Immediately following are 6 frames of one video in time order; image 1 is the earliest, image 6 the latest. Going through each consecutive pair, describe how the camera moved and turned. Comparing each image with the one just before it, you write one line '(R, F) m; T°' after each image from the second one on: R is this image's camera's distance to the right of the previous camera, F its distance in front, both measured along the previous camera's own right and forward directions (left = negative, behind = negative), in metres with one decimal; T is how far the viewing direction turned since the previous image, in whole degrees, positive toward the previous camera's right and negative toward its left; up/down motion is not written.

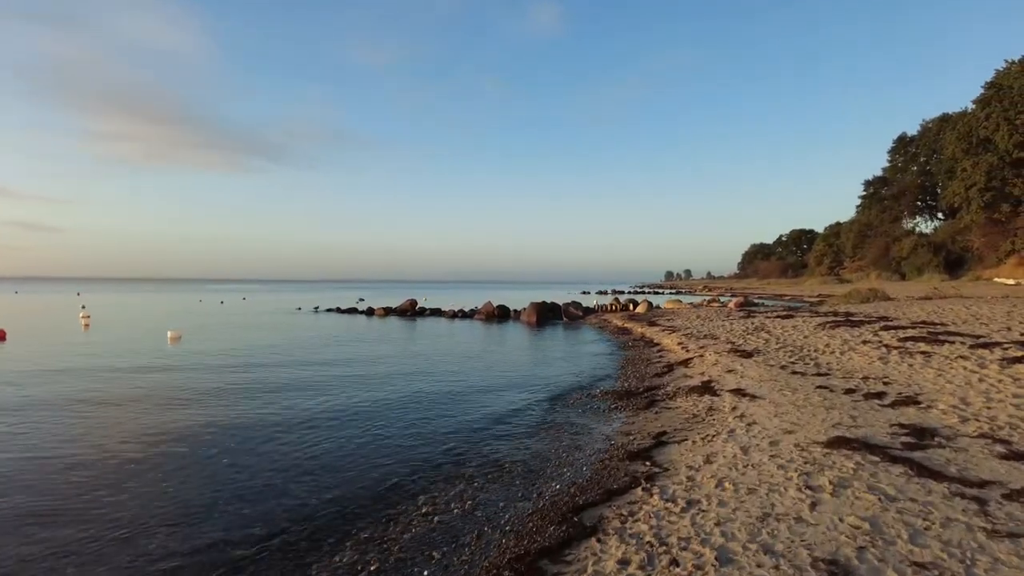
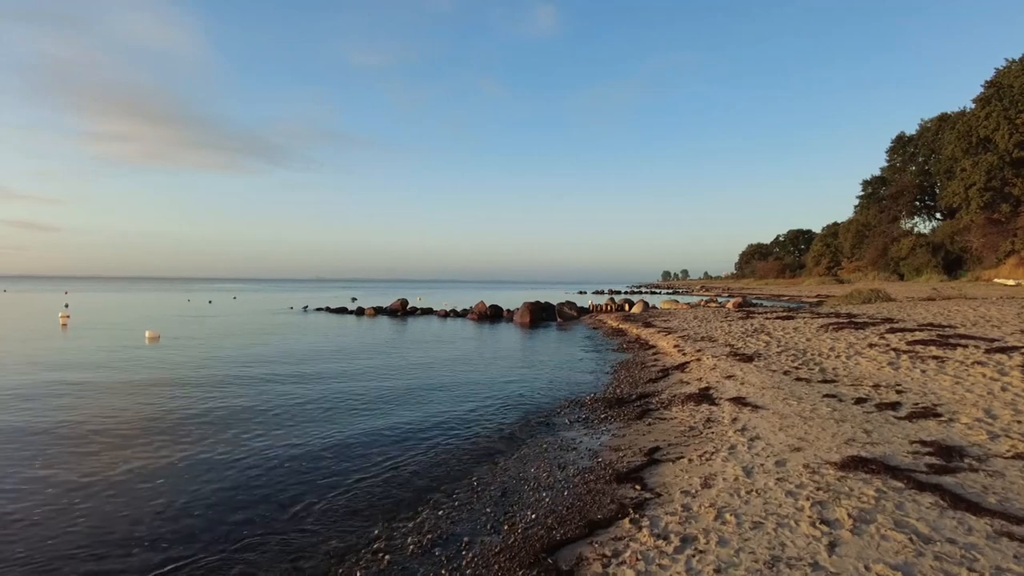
(+0.4, +1.1) m; 0°
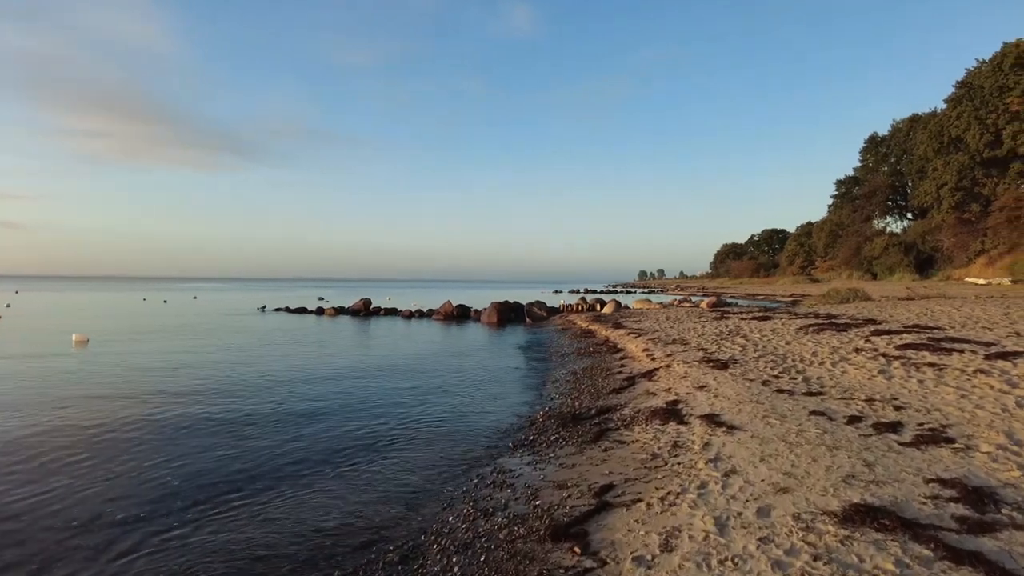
(+0.9, +2.1) m; +2°
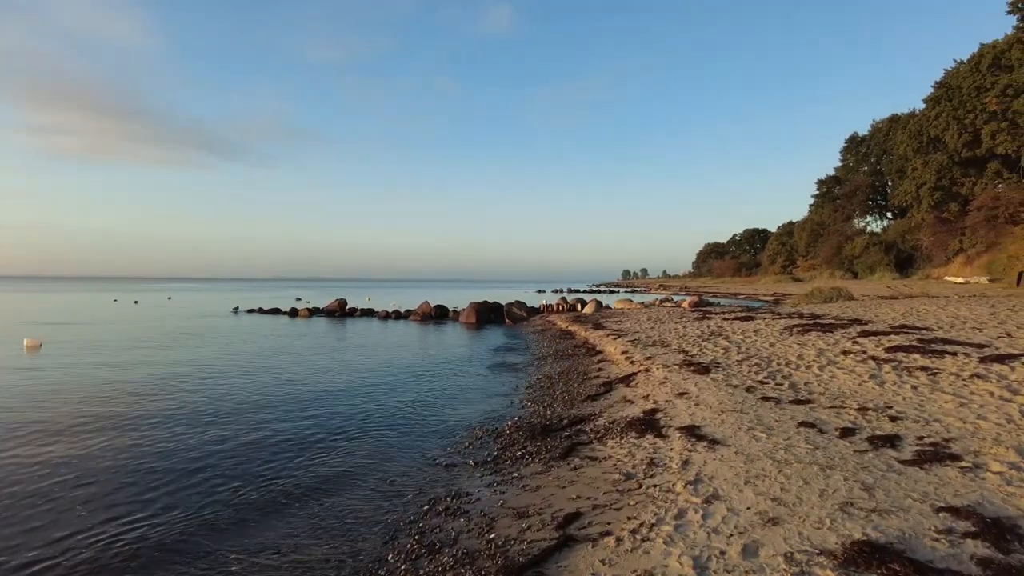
(+0.4, +1.0) m; +2°
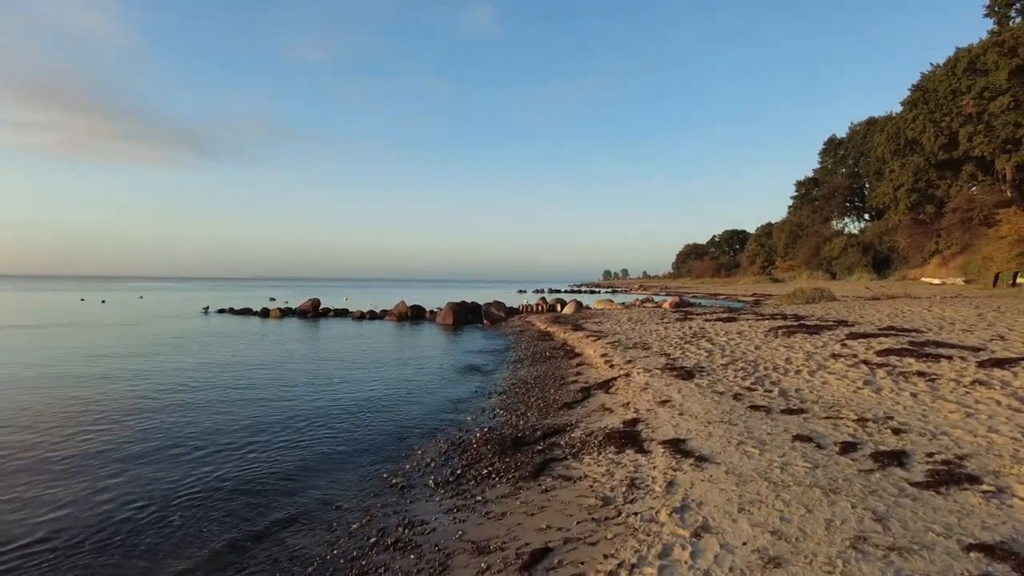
(+0.3, +1.0) m; +2°
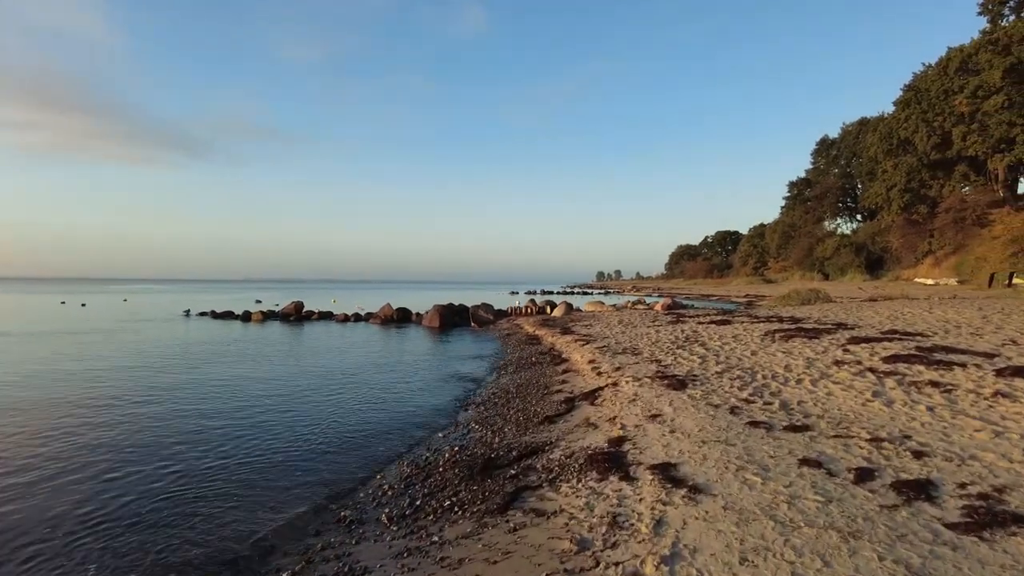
(+0.4, +1.1) m; +1°
